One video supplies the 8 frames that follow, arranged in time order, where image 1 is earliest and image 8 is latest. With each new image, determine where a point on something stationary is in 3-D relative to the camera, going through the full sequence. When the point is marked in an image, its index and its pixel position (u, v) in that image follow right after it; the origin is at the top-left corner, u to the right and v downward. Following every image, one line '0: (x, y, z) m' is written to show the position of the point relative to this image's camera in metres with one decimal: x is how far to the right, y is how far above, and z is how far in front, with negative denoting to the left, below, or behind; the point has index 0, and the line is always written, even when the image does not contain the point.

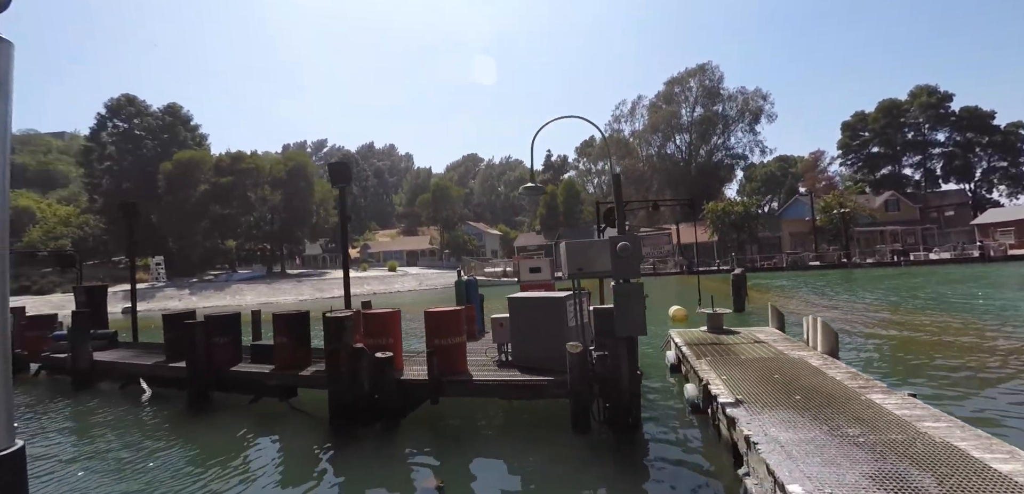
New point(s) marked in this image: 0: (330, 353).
0: (-2.3, -1.4, +7.0) m
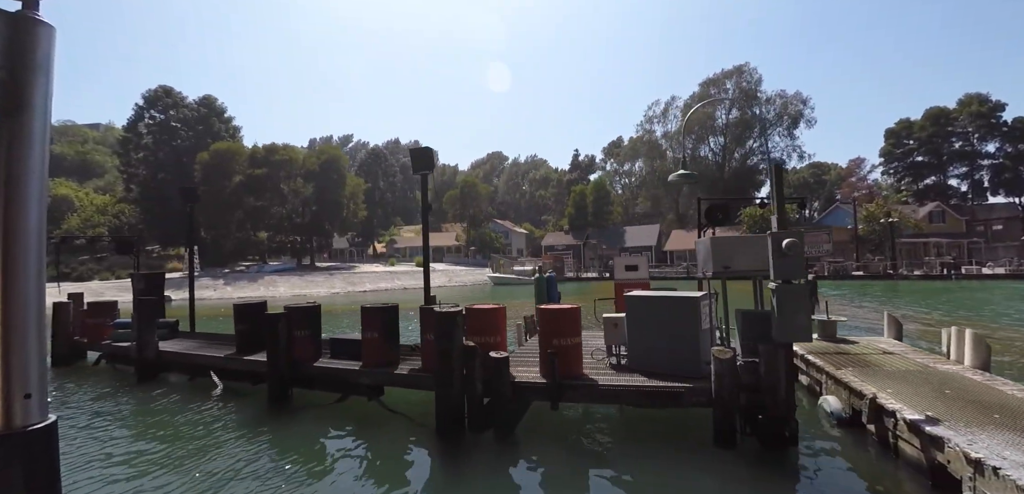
0: (-0.8, -1.2, +6.5) m
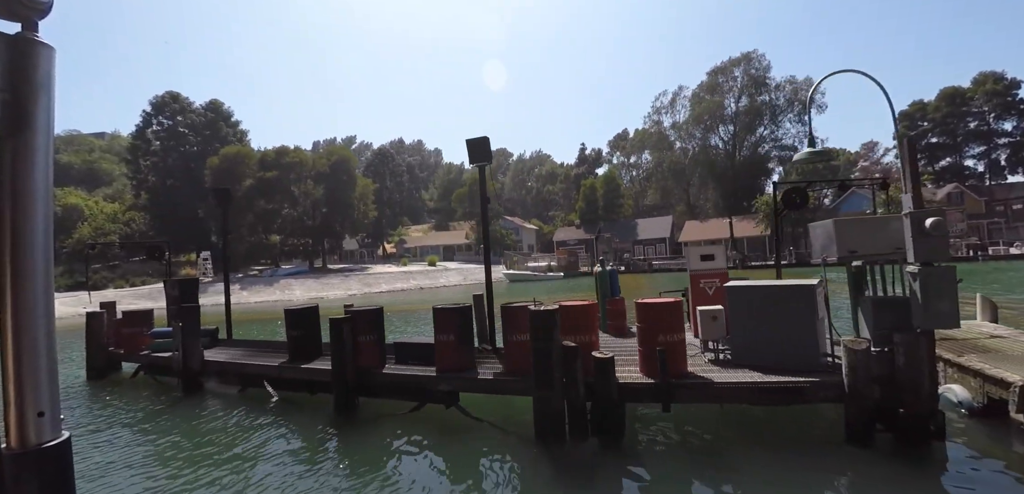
0: (+0.3, -1.2, +6.0) m
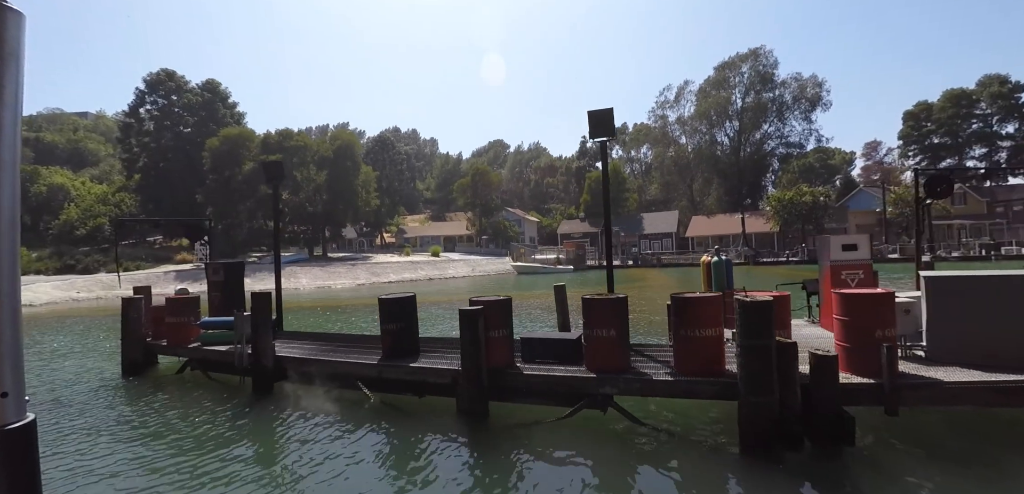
0: (+2.3, -1.0, +5.2) m
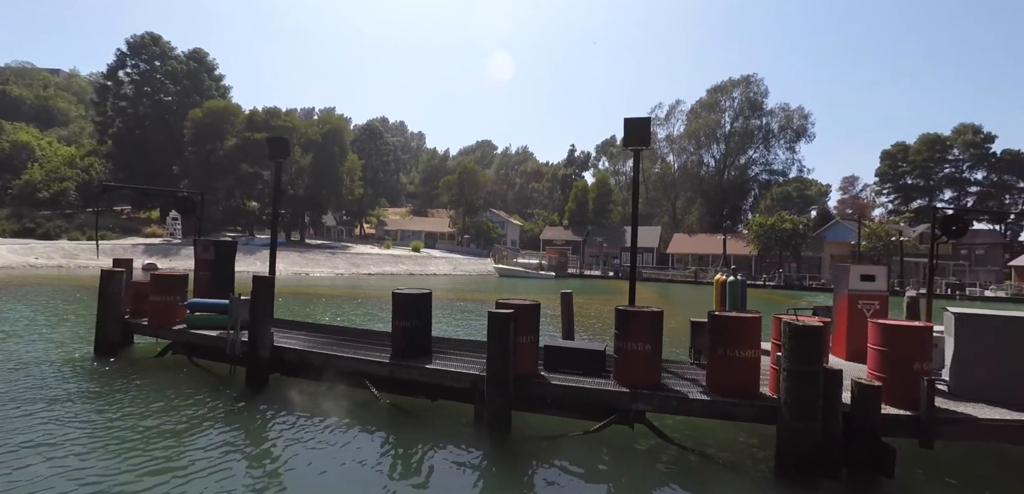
0: (+2.7, -1.2, +5.2) m
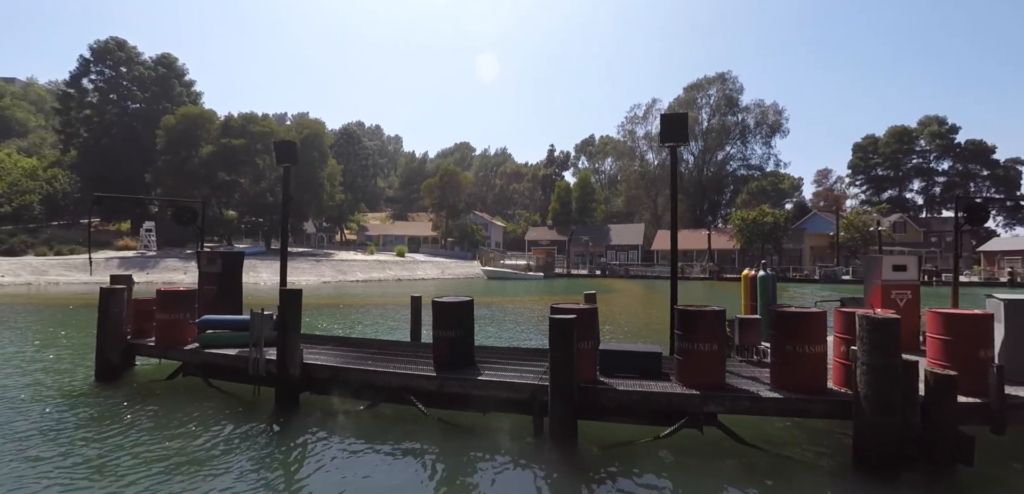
0: (+3.4, -1.1, +5.2) m
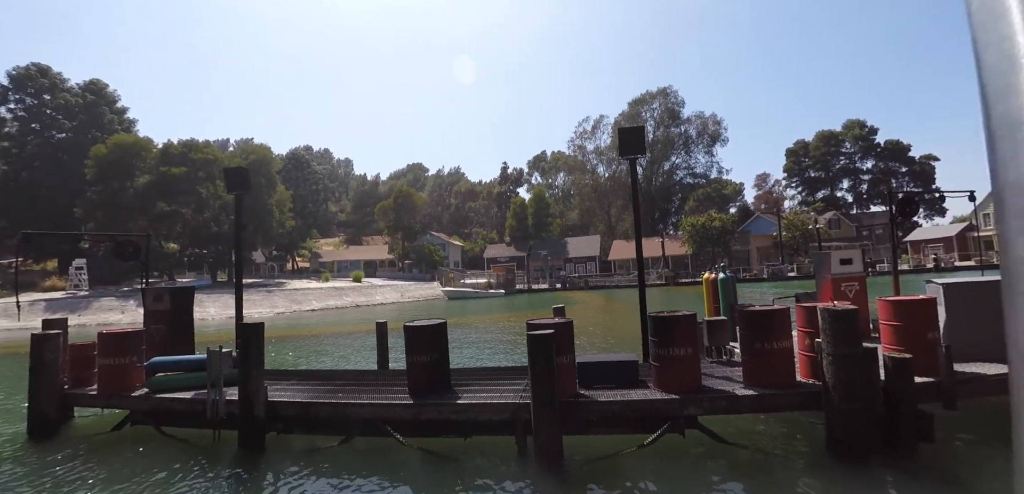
0: (+3.3, -1.1, +5.4) m
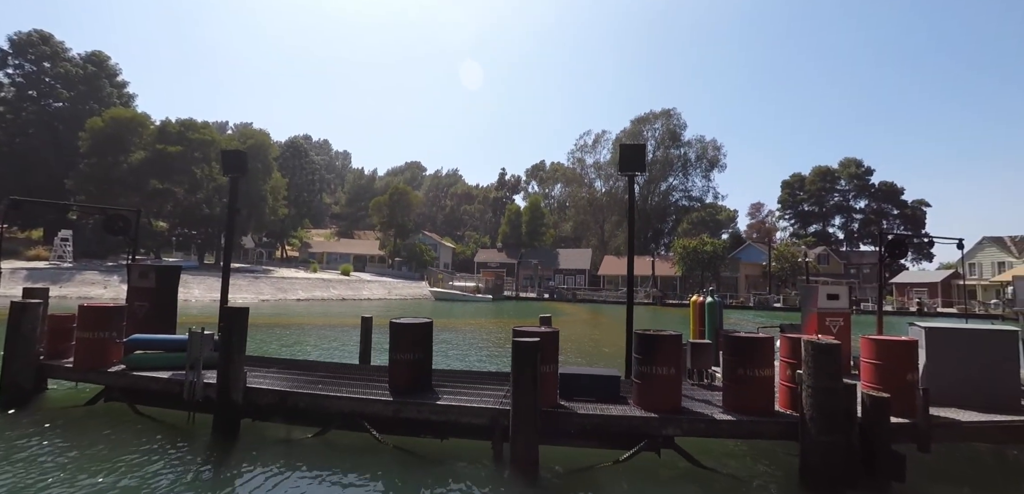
0: (+3.1, -1.4, +5.5) m
